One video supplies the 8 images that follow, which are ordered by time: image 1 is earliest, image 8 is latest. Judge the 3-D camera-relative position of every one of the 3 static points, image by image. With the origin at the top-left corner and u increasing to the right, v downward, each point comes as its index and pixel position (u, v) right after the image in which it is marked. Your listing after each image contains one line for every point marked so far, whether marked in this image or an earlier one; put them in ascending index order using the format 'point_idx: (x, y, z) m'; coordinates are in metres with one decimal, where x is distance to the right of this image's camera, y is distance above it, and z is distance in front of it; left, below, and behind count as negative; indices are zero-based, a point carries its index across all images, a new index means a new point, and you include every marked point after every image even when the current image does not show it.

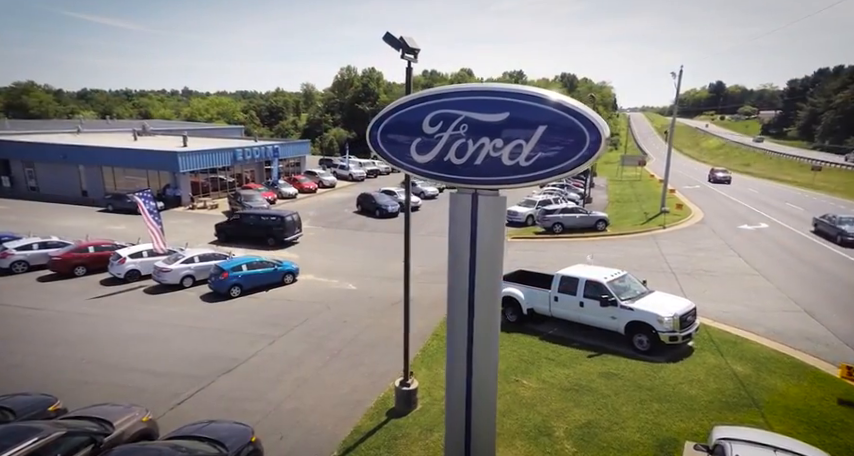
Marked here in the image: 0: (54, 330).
0: (-11.0, -3.0, +16.2) m
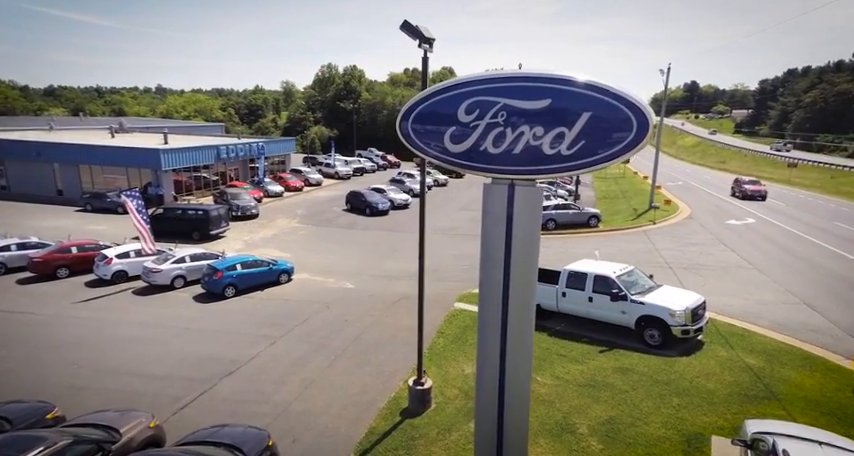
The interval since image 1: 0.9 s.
0: (-10.9, -3.0, +15.6) m
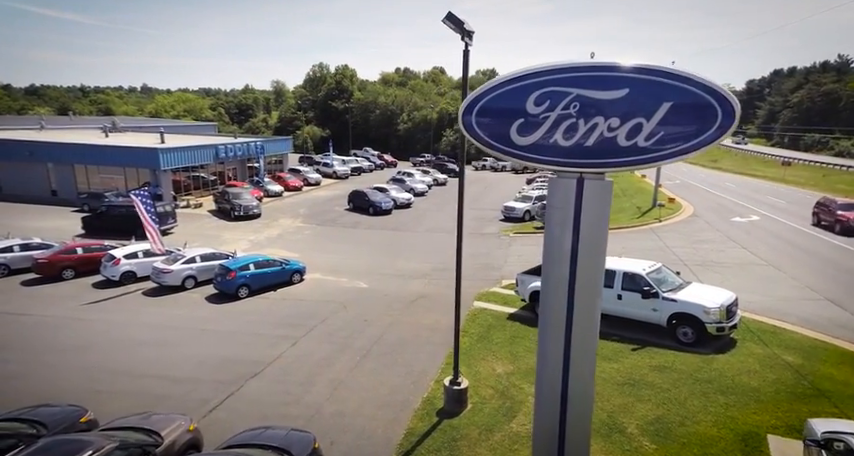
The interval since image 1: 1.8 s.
0: (-10.3, -3.0, +15.2) m
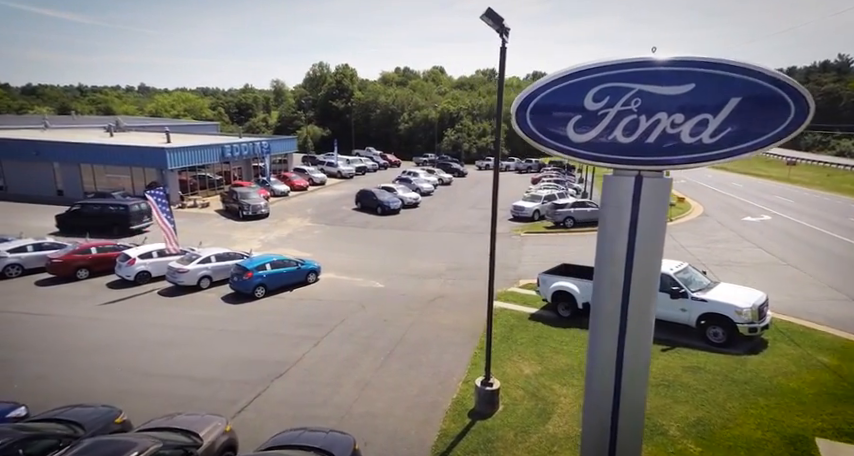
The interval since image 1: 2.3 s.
0: (-9.7, -3.0, +15.1) m
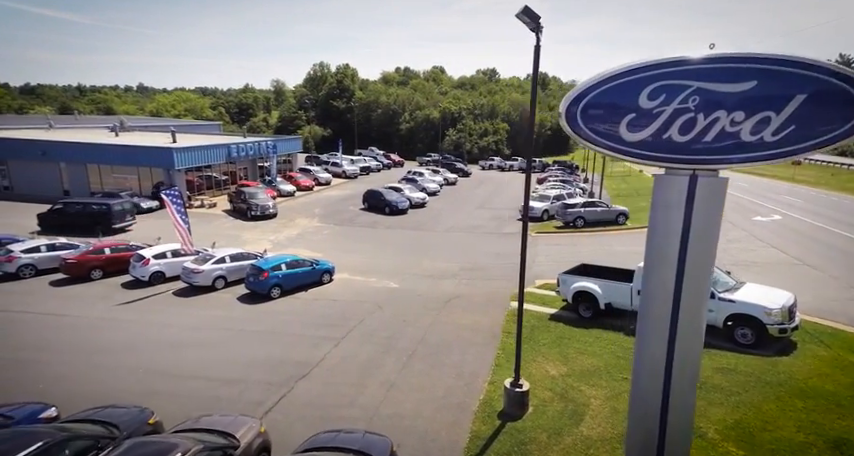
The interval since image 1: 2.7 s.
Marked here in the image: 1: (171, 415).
0: (-9.1, -3.0, +15.0) m
1: (-5.1, -3.7, +10.8) m
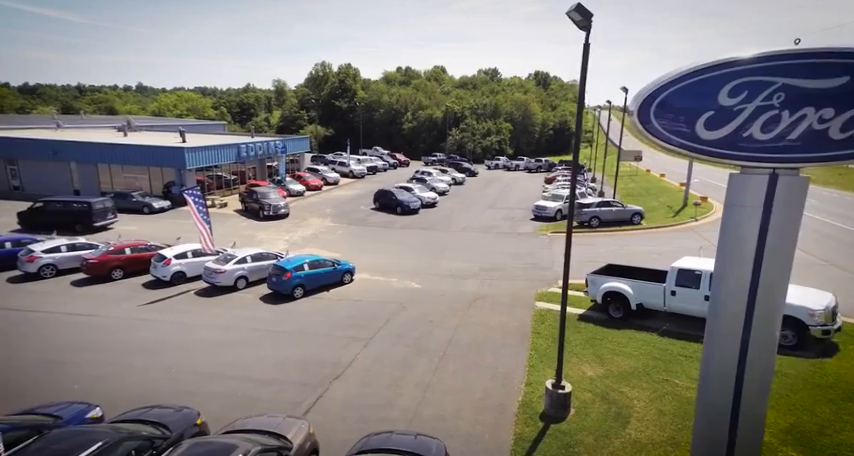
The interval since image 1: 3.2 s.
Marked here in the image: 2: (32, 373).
0: (-8.3, -3.0, +14.9) m
1: (-4.3, -3.7, +10.8) m
2: (-9.2, -3.4, +12.8) m
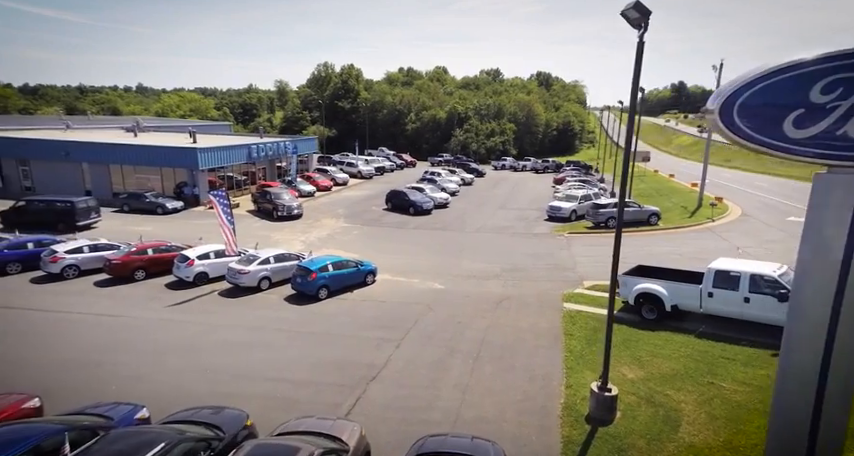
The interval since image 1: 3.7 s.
0: (-7.4, -3.0, +14.9) m
1: (-3.4, -3.7, +10.7) m
2: (-8.3, -3.4, +12.7) m
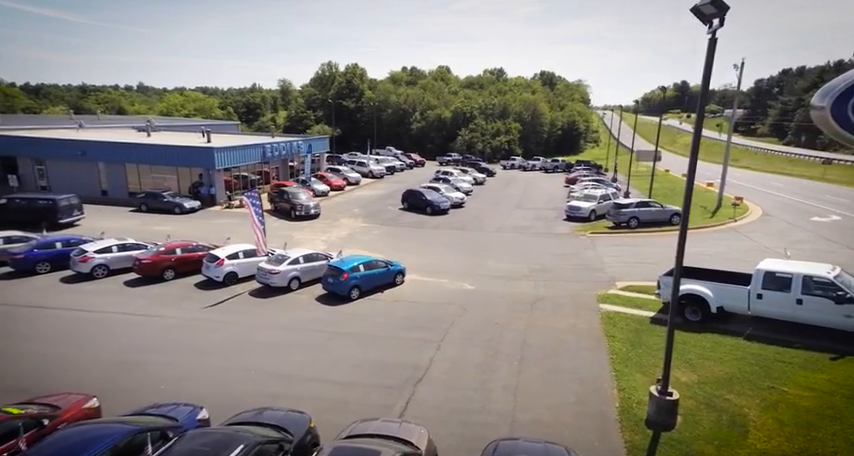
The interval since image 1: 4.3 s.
0: (-6.4, -3.0, +14.8) m
1: (-2.4, -3.7, +10.5) m
2: (-7.3, -3.4, +12.6) m
